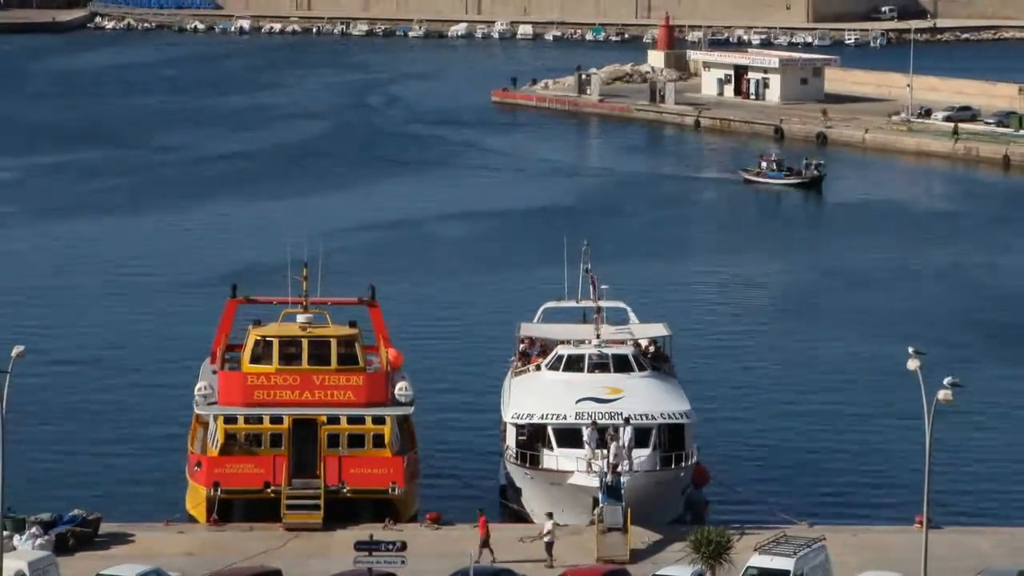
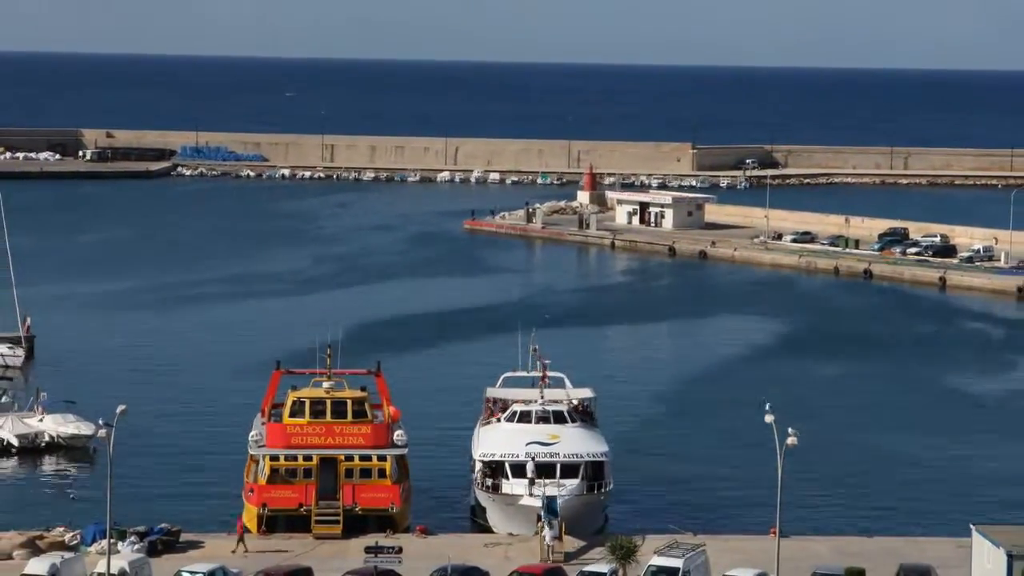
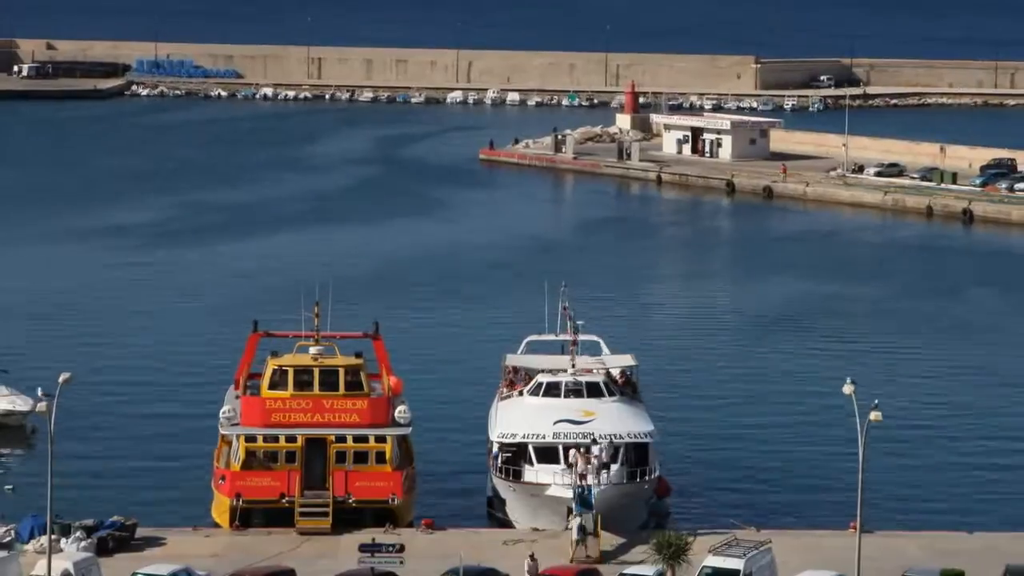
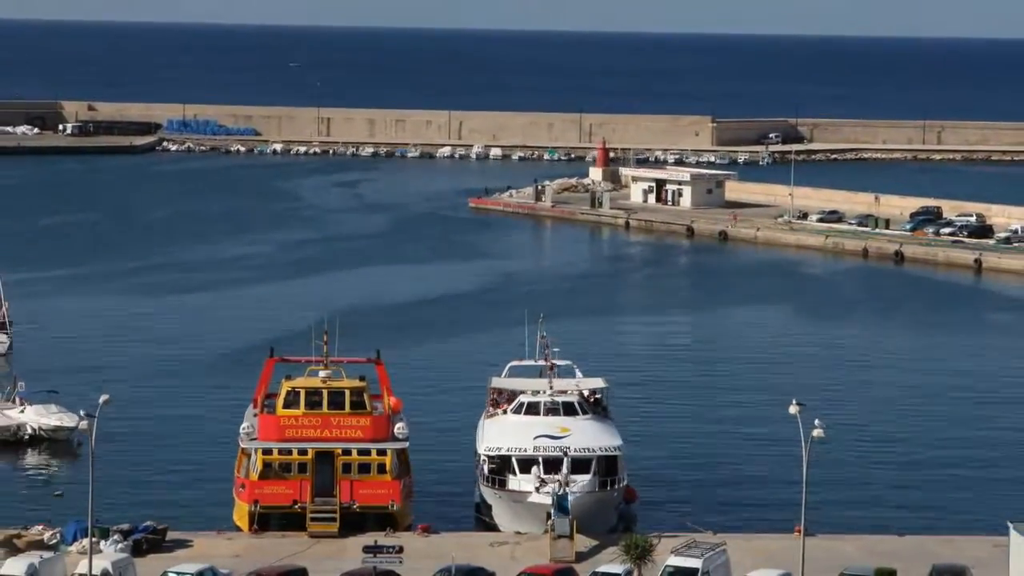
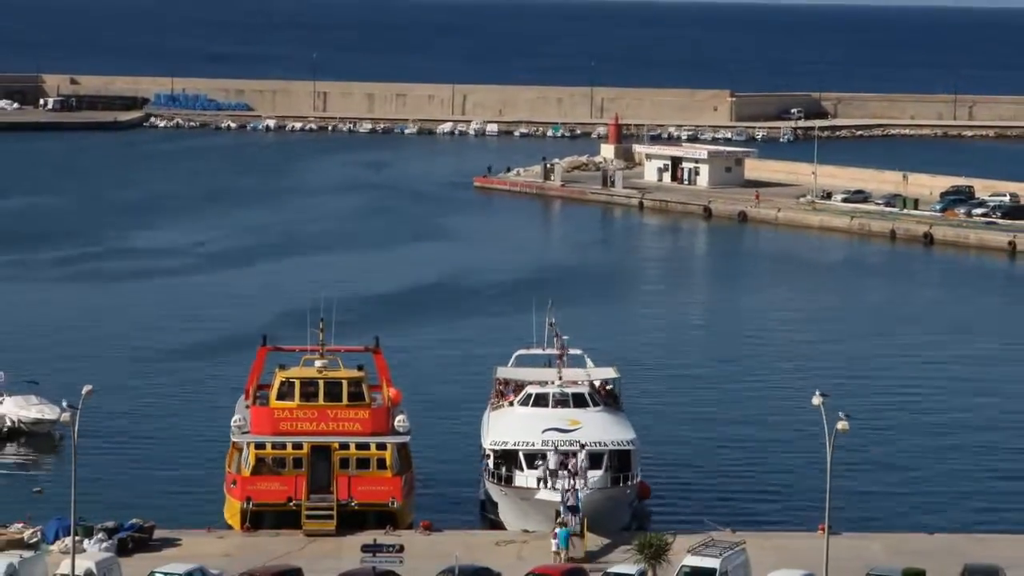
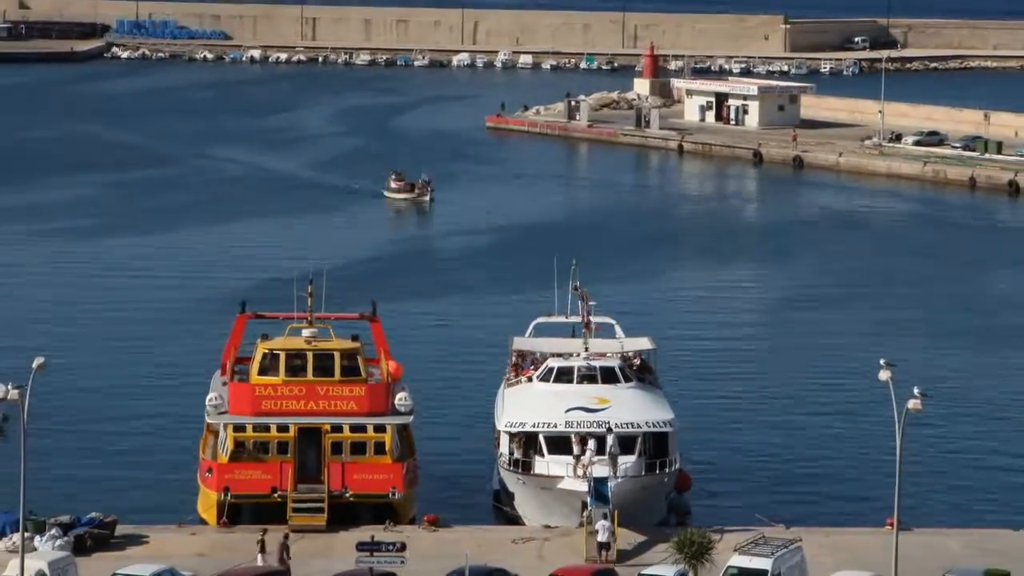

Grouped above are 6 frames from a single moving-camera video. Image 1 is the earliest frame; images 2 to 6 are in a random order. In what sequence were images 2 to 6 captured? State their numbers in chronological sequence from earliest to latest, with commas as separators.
6, 3, 5, 4, 2
